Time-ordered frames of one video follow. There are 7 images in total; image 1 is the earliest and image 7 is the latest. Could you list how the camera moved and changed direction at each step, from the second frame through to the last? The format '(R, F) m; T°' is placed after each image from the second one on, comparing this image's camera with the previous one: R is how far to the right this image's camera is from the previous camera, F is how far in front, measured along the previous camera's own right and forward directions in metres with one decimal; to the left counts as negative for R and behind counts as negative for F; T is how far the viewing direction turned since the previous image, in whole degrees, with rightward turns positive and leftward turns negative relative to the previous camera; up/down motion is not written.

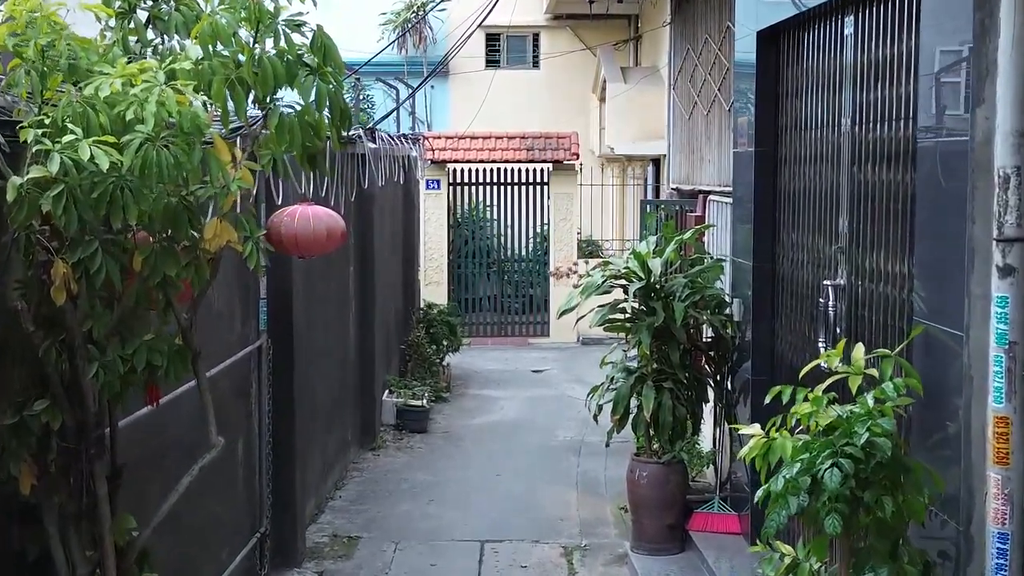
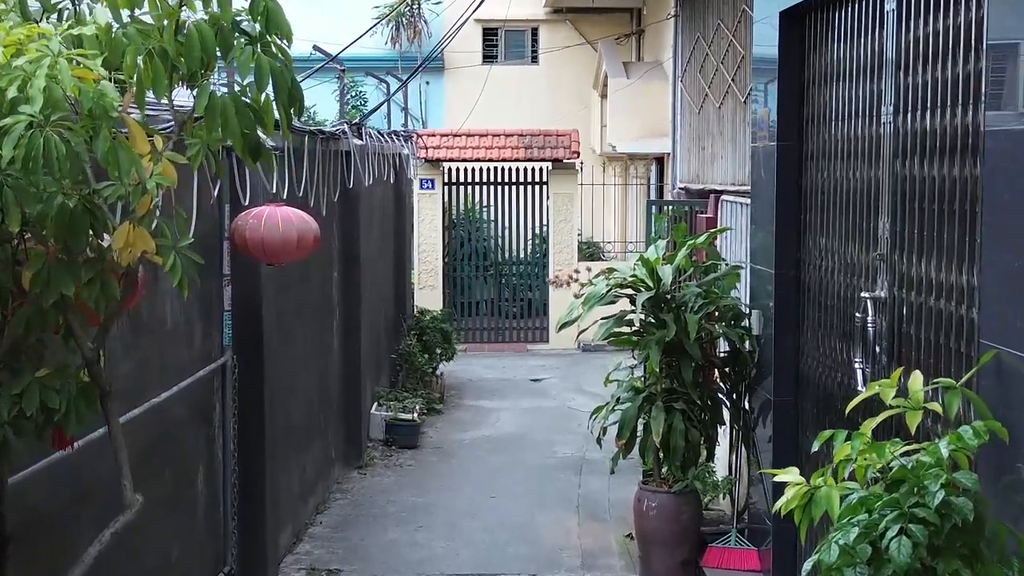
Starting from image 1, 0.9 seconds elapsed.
(0.0, +0.6) m; 0°
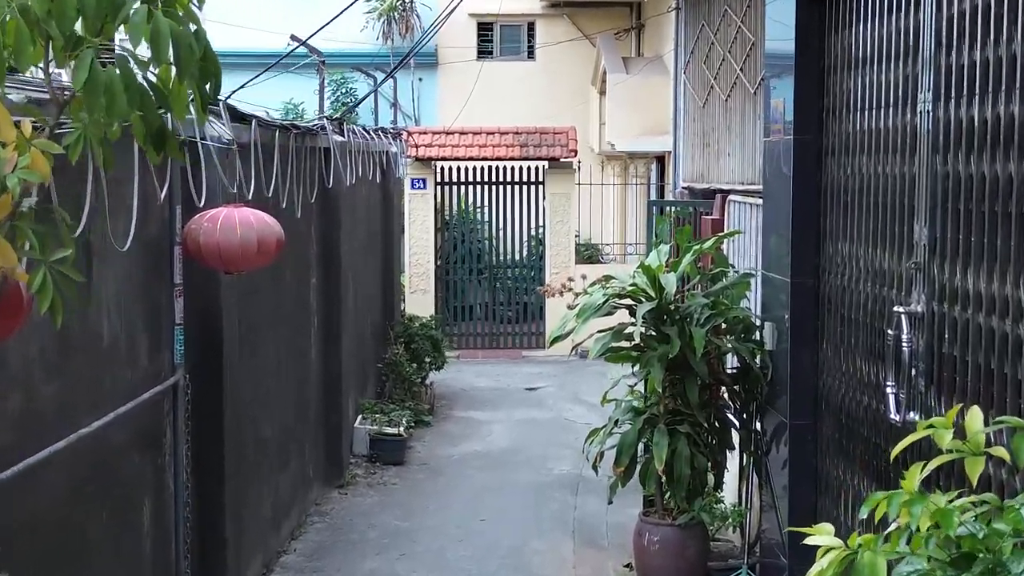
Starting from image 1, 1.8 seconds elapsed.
(+0.1, +0.5) m; 0°
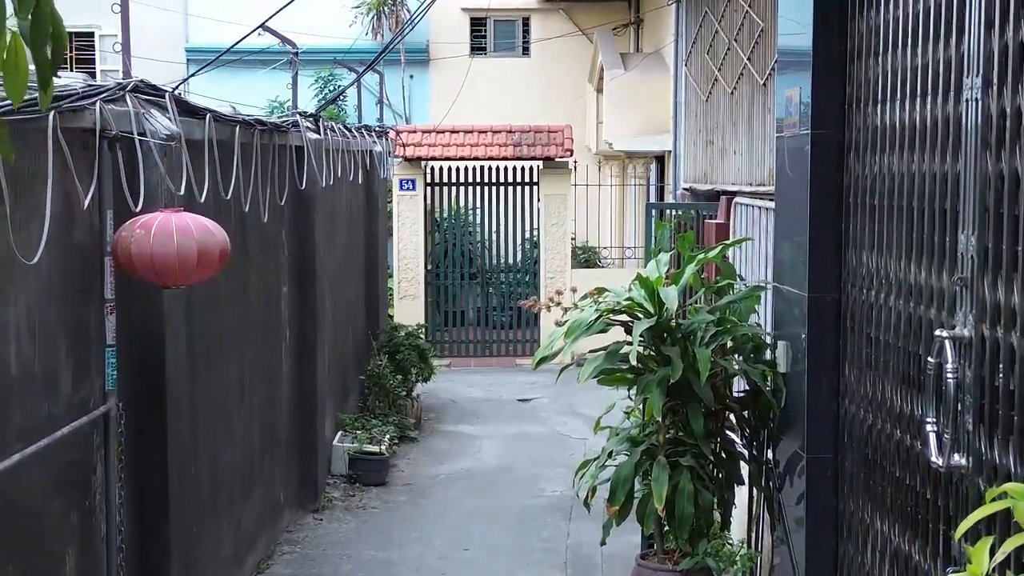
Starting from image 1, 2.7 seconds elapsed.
(+0.1, +0.5) m; 0°
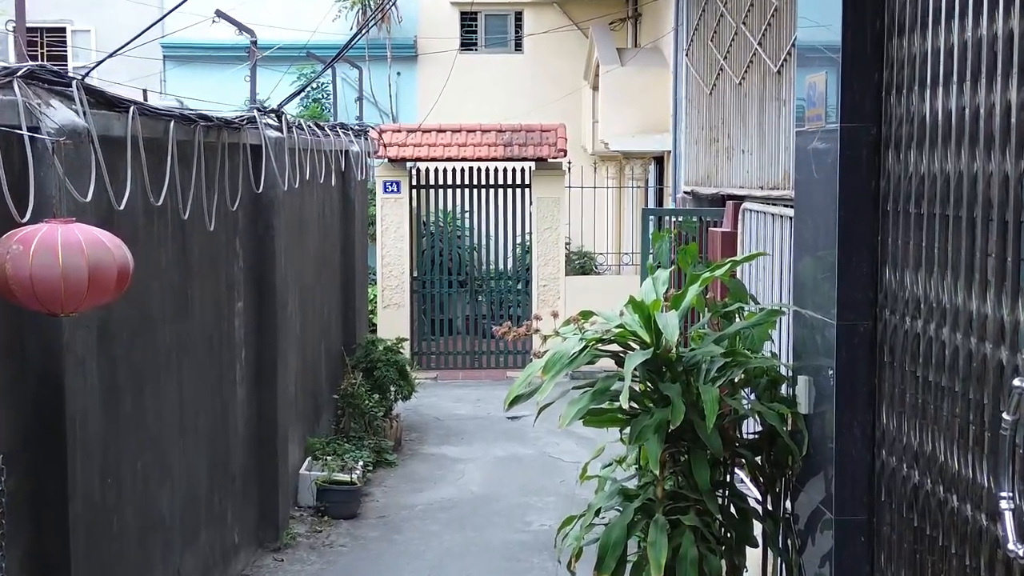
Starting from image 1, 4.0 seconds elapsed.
(+0.1, +0.7) m; 0°
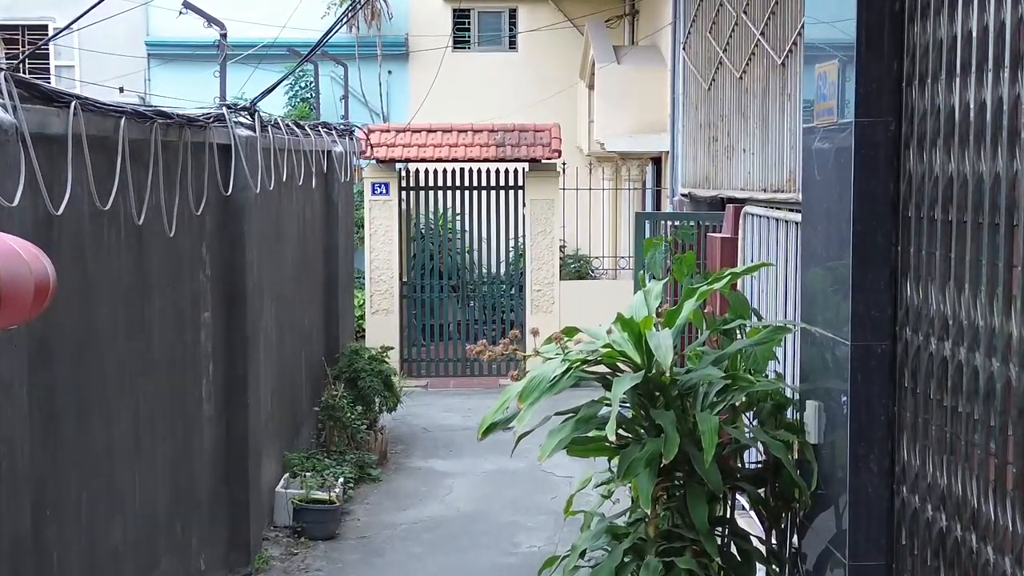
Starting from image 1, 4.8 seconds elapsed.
(+0.1, +0.4) m; 0°
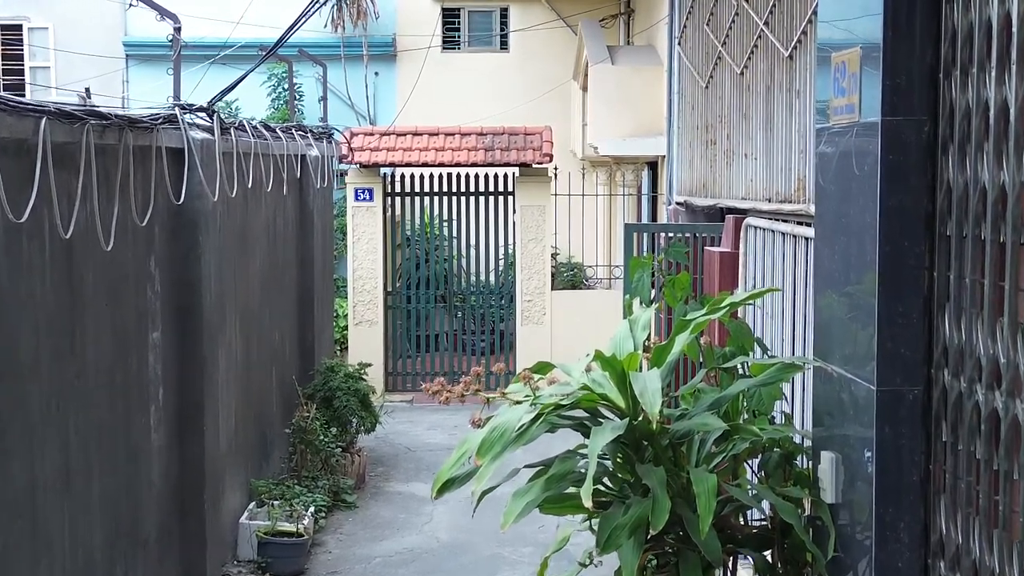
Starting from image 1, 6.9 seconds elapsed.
(+0.1, +0.5) m; 0°
